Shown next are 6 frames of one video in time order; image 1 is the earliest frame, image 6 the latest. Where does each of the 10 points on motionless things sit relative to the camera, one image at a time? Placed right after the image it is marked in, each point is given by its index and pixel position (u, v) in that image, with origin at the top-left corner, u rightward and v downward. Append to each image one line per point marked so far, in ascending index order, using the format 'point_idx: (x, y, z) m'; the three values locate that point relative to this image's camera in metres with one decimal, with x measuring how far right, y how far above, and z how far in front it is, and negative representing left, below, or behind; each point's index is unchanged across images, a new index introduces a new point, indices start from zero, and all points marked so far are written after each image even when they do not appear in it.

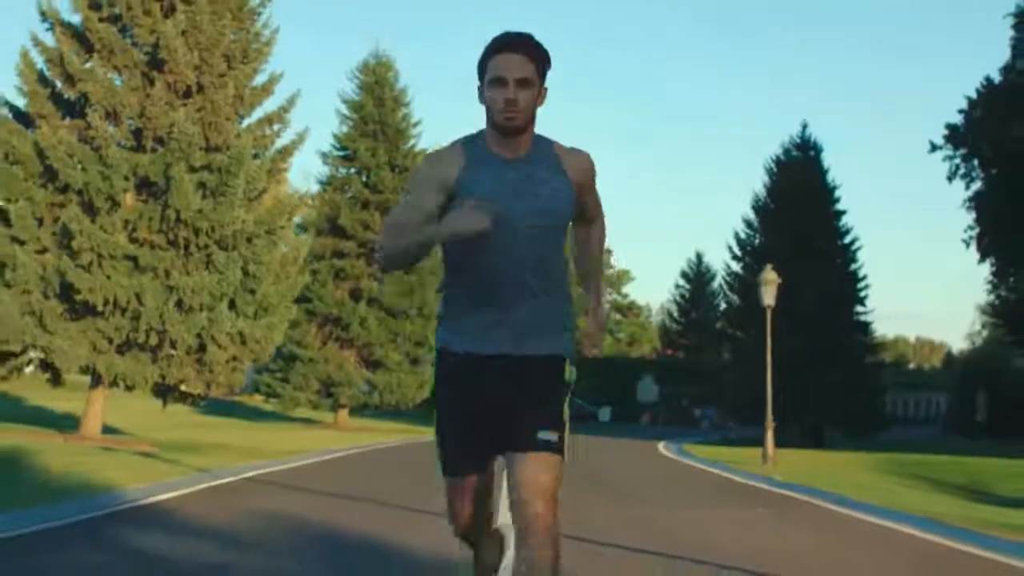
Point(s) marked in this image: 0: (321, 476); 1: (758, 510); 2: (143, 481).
0: (-2.4, -2.5, +18.9) m
1: (+3.6, -3.1, +19.6) m
2: (-4.2, -2.2, +16.6) m
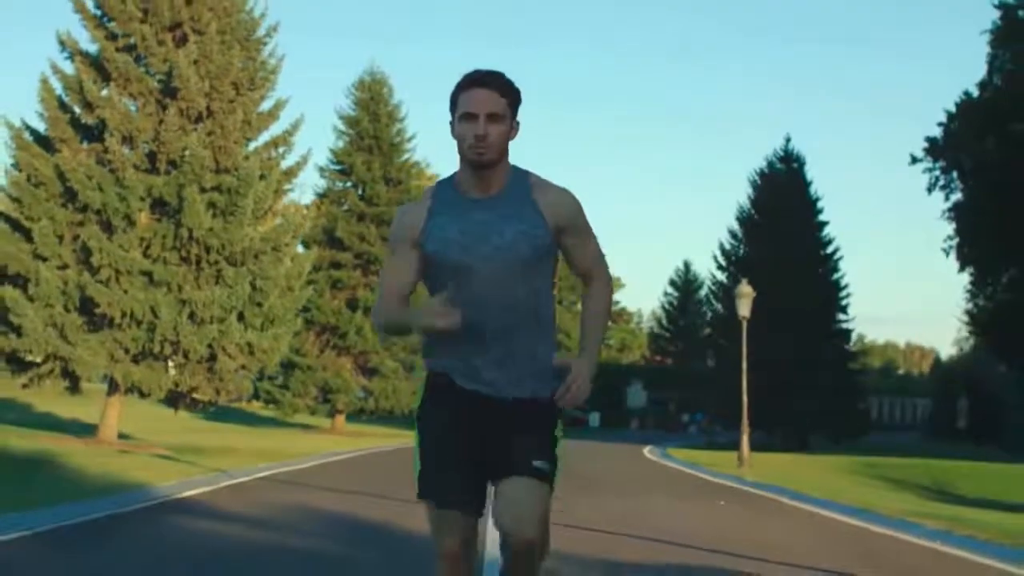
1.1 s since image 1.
0: (-2.6, -2.7, +20.6) m
1: (+3.4, -3.3, +21.3) m
2: (-4.3, -2.4, +18.3) m
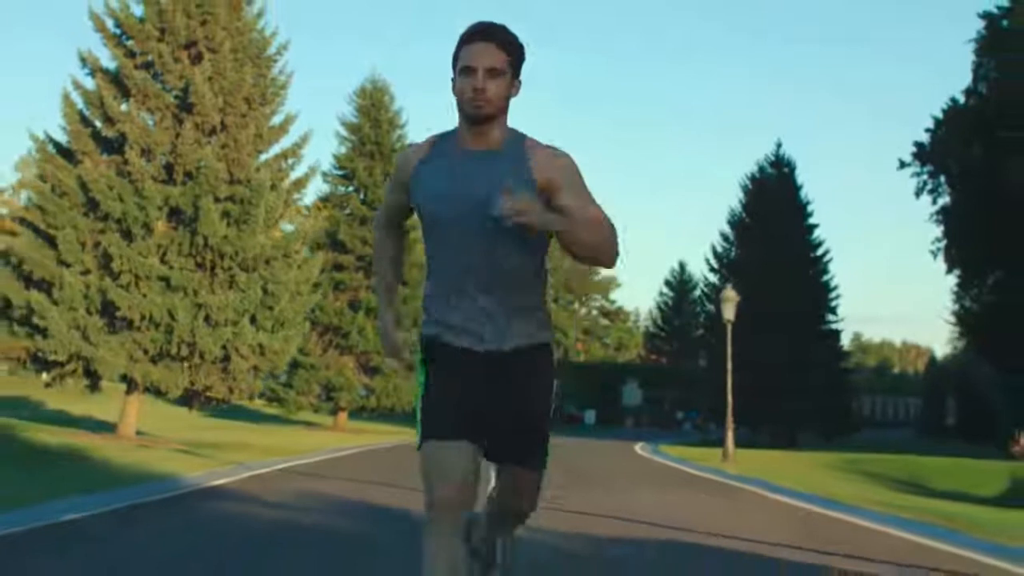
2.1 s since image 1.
0: (-2.6, -2.8, +22.2) m
1: (+3.4, -3.4, +22.9) m
2: (-4.3, -2.5, +19.9) m
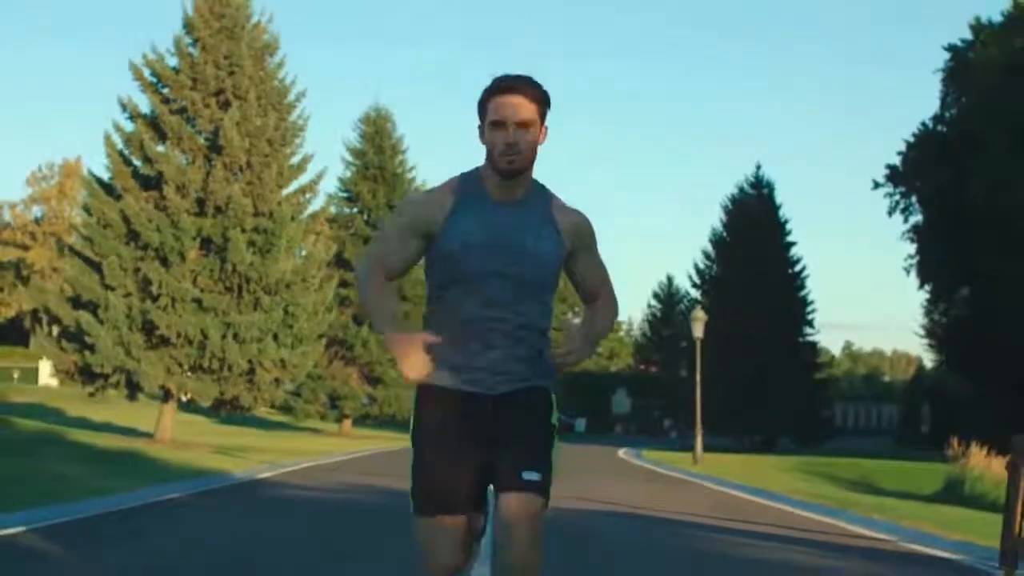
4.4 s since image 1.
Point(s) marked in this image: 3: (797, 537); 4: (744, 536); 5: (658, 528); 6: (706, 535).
0: (-2.8, -3.2, +25.9) m
1: (+3.2, -3.8, +26.6) m
2: (-4.5, -3.0, +23.6) m
3: (+3.3, -2.9, +16.8) m
4: (+2.6, -2.9, +16.6) m
5: (+1.7, -2.8, +17.1) m
6: (+2.2, -2.8, +16.5) m
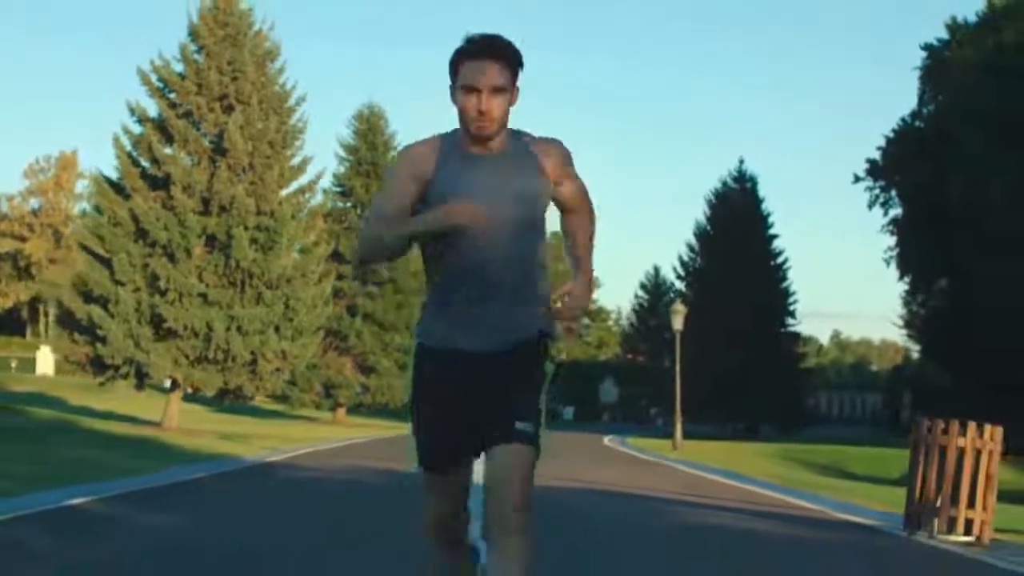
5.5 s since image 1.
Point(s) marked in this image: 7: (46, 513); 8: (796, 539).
0: (-3.0, -3.2, +27.7) m
1: (+3.0, -3.8, +28.5) m
2: (-4.7, -2.9, +25.4) m
3: (+3.2, -2.9, +18.6) m
4: (+2.5, -2.9, +18.4) m
5: (+1.6, -2.8, +18.9) m
6: (+2.1, -2.8, +18.3) m
7: (-5.3, -2.6, +16.6) m
8: (+3.0, -2.6, +14.7) m
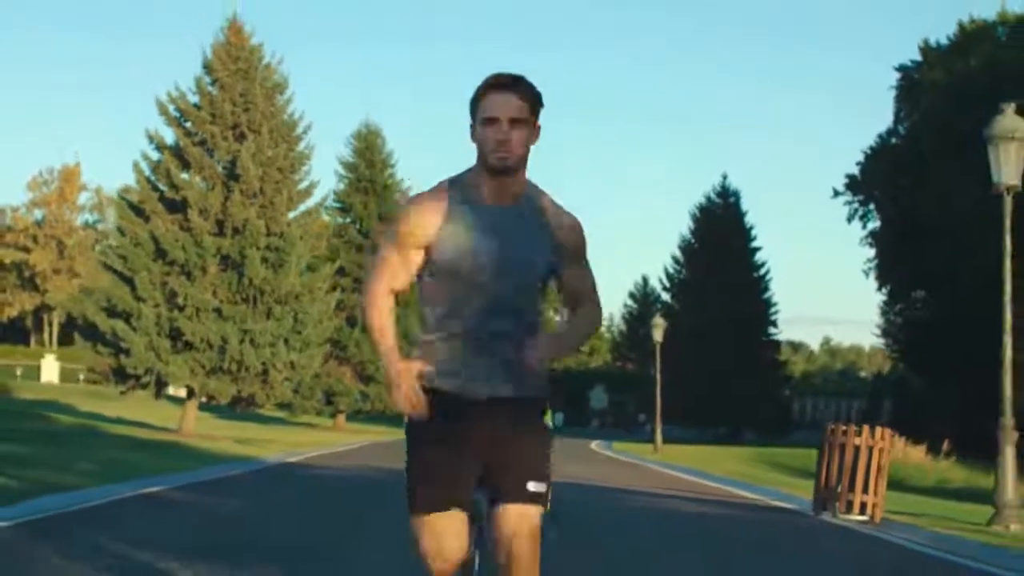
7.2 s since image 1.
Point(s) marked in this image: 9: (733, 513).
0: (-3.2, -3.5, +30.4) m
1: (+2.8, -4.1, +31.2) m
2: (-4.8, -3.3, +28.1) m
3: (+3.0, -3.2, +21.4) m
4: (+2.4, -3.2, +21.2) m
5: (+1.5, -3.2, +21.6) m
6: (+1.9, -3.2, +21.1) m
7: (-5.4, -2.9, +19.3) m
8: (+2.8, -2.9, +17.5) m
9: (+2.9, -3.0, +19.1) m
